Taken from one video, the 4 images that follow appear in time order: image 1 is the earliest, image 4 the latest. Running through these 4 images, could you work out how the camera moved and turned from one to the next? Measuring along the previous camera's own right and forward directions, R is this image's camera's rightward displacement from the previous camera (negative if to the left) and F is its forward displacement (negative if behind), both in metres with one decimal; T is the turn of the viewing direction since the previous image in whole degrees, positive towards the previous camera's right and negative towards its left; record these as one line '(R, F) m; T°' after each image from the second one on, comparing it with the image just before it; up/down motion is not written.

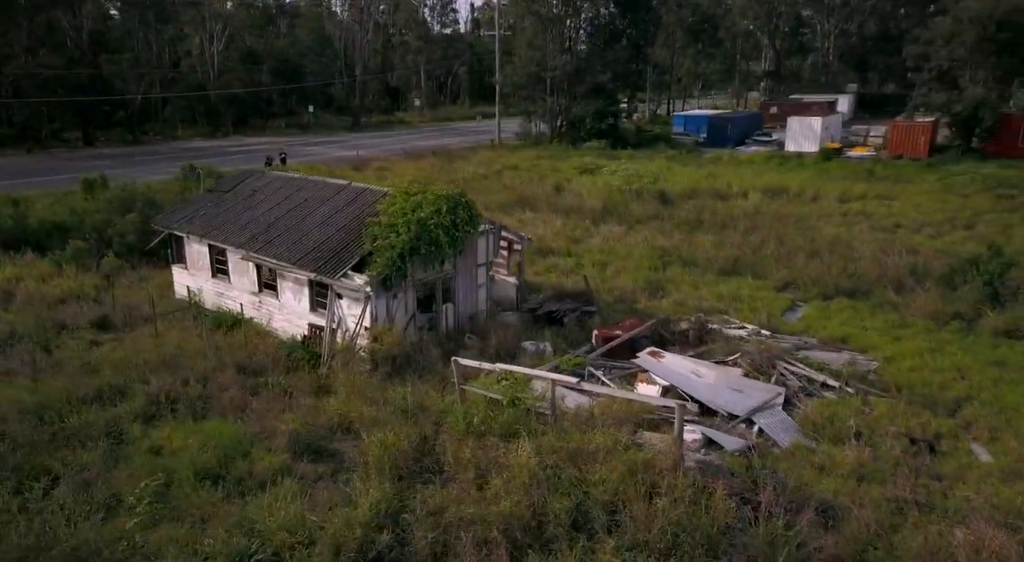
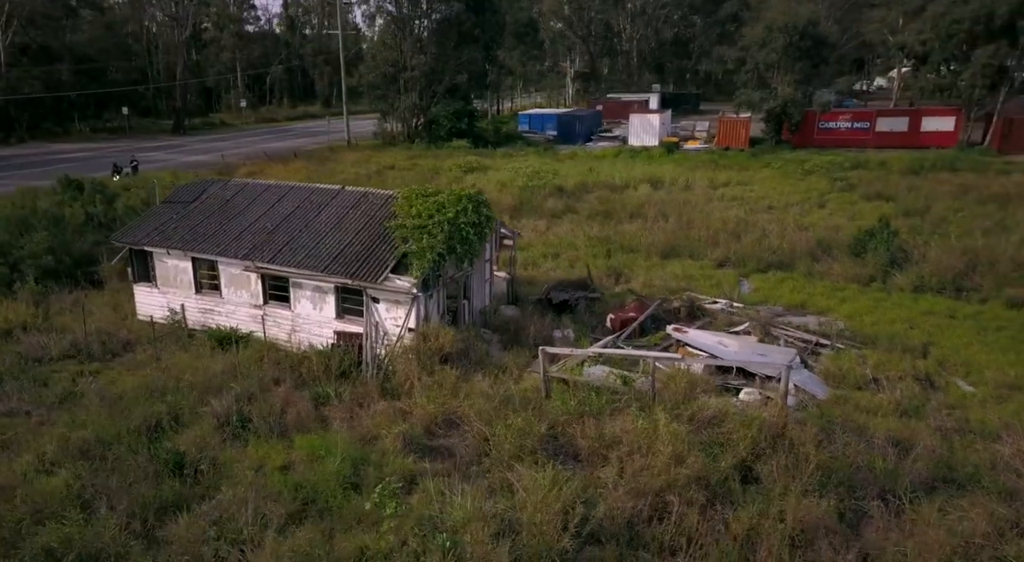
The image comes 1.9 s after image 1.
(-4.3, 0.0) m; +15°
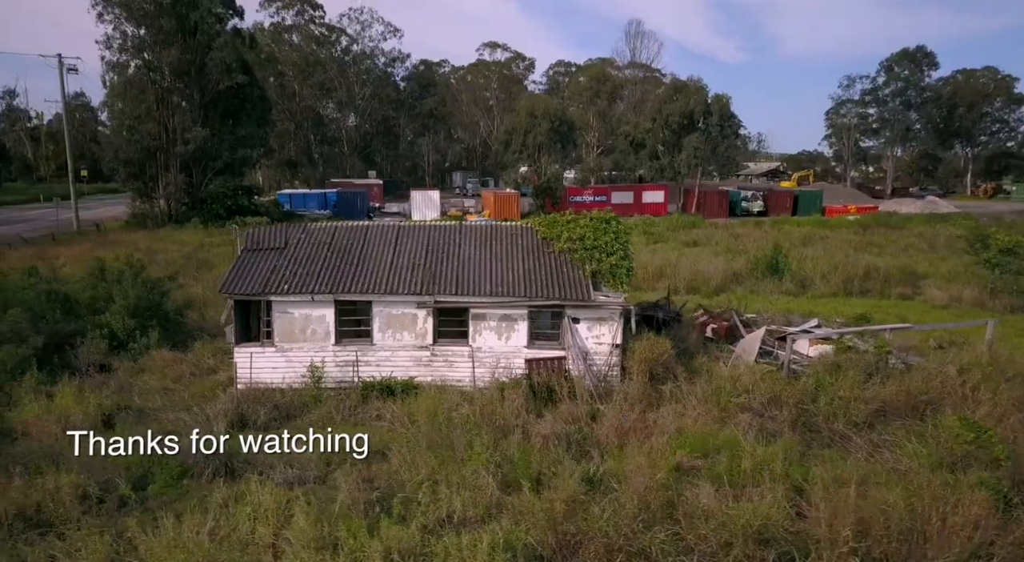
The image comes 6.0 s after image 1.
(-9.6, +2.1) m; +26°
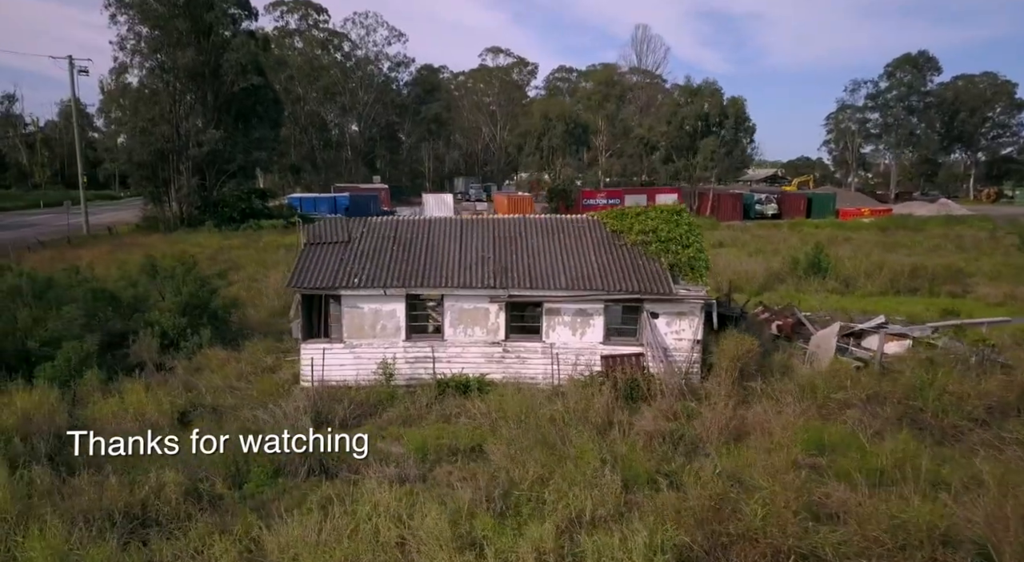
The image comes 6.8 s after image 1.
(-1.4, +0.5) m; 0°
